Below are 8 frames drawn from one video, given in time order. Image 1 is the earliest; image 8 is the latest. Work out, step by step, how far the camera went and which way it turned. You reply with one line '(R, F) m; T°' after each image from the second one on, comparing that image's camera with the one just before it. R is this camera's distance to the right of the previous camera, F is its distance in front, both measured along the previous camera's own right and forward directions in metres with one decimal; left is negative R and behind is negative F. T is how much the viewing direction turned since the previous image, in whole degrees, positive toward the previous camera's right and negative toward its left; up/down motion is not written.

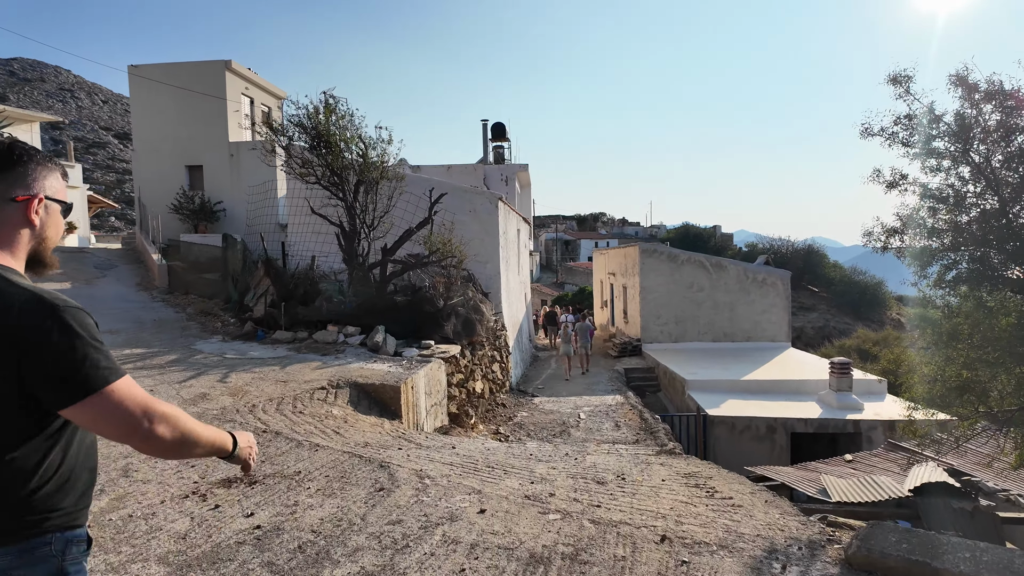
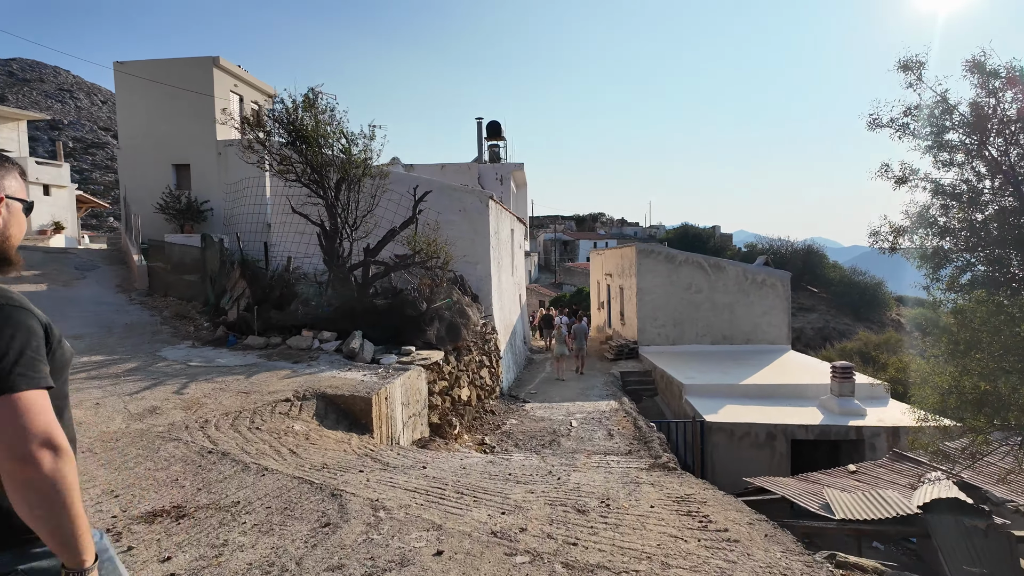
(+0.2, +0.4) m; 0°
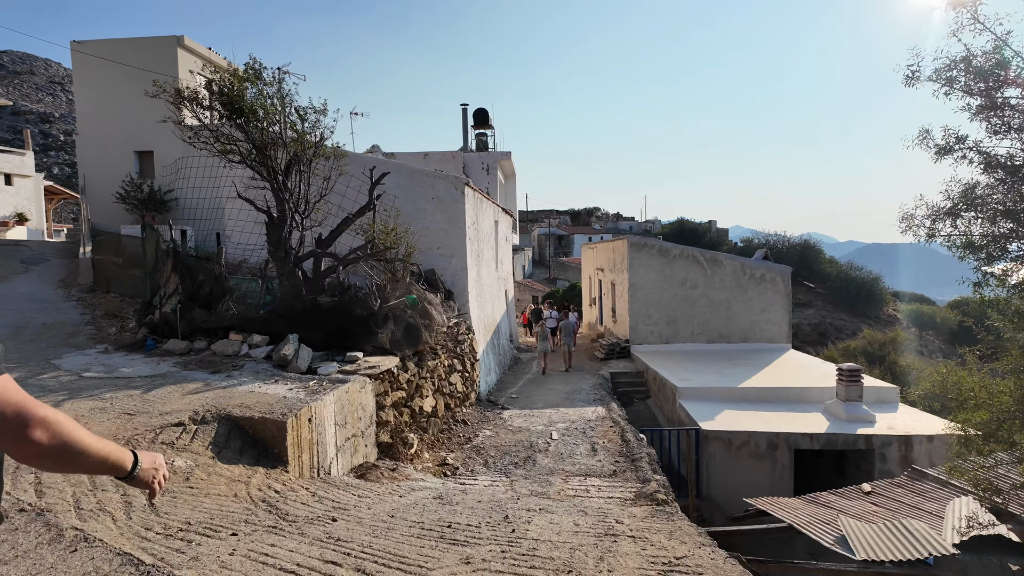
(+0.3, +1.0) m; 0°
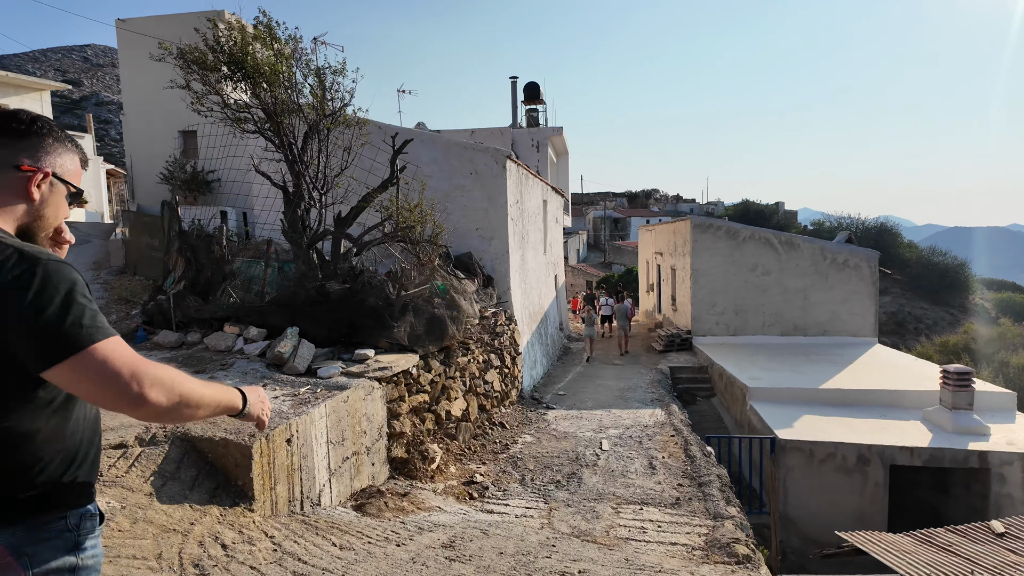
(+0.1, +1.1) m; -5°
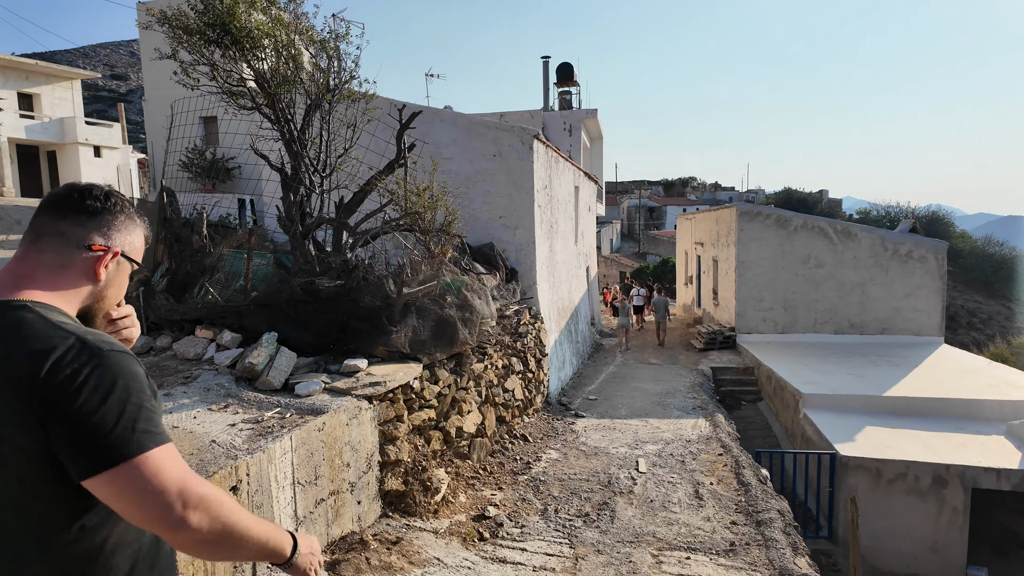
(+0.1, +0.9) m; -3°
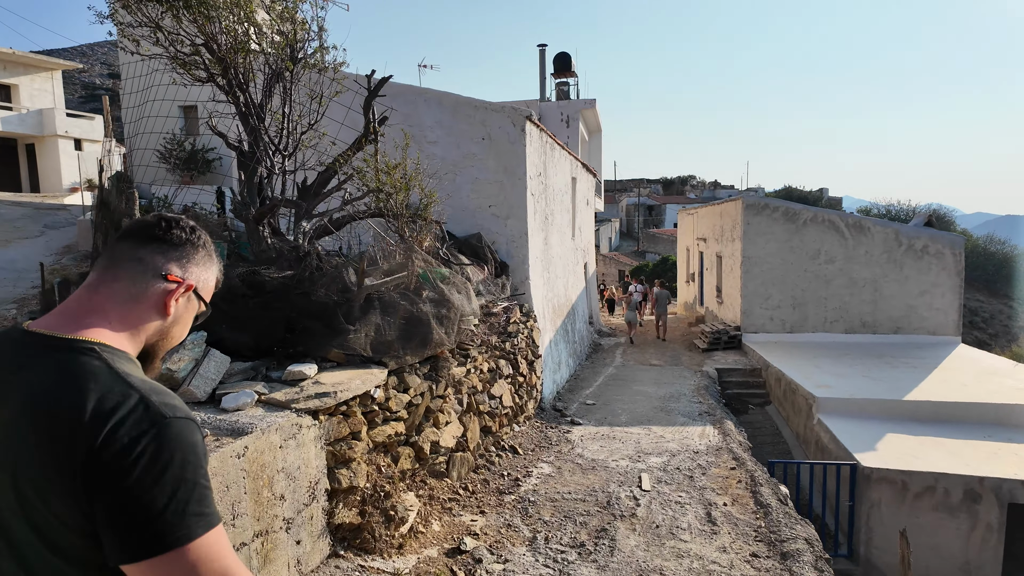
(+0.1, +0.7) m; 0°
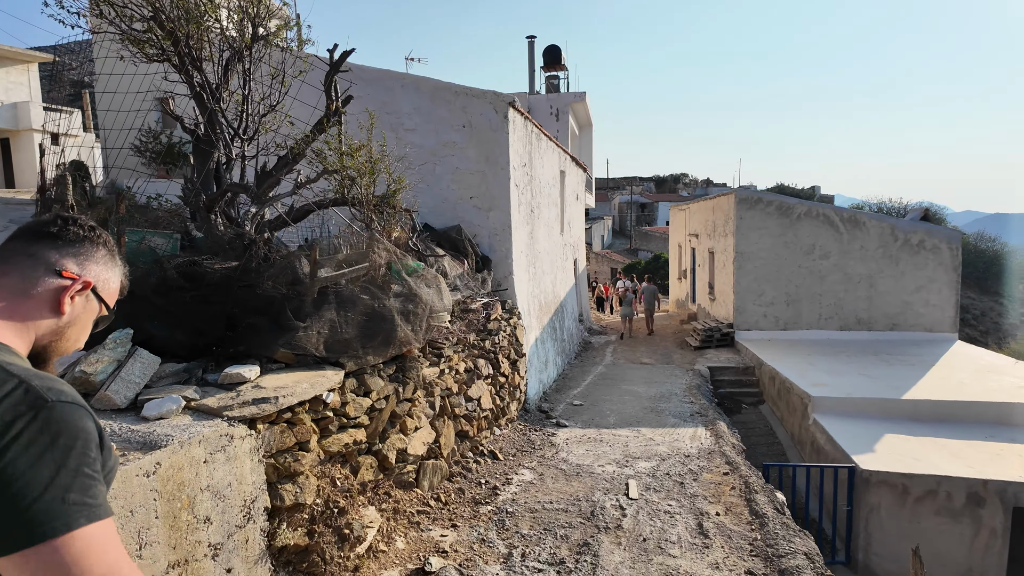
(+0.1, +0.4) m; +1°
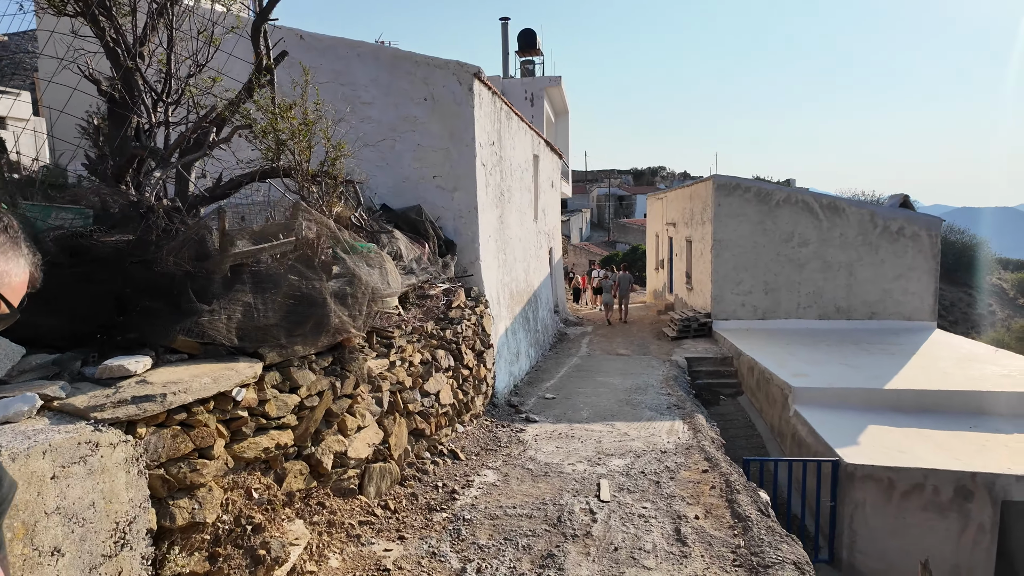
(+0.2, +0.5) m; +2°
